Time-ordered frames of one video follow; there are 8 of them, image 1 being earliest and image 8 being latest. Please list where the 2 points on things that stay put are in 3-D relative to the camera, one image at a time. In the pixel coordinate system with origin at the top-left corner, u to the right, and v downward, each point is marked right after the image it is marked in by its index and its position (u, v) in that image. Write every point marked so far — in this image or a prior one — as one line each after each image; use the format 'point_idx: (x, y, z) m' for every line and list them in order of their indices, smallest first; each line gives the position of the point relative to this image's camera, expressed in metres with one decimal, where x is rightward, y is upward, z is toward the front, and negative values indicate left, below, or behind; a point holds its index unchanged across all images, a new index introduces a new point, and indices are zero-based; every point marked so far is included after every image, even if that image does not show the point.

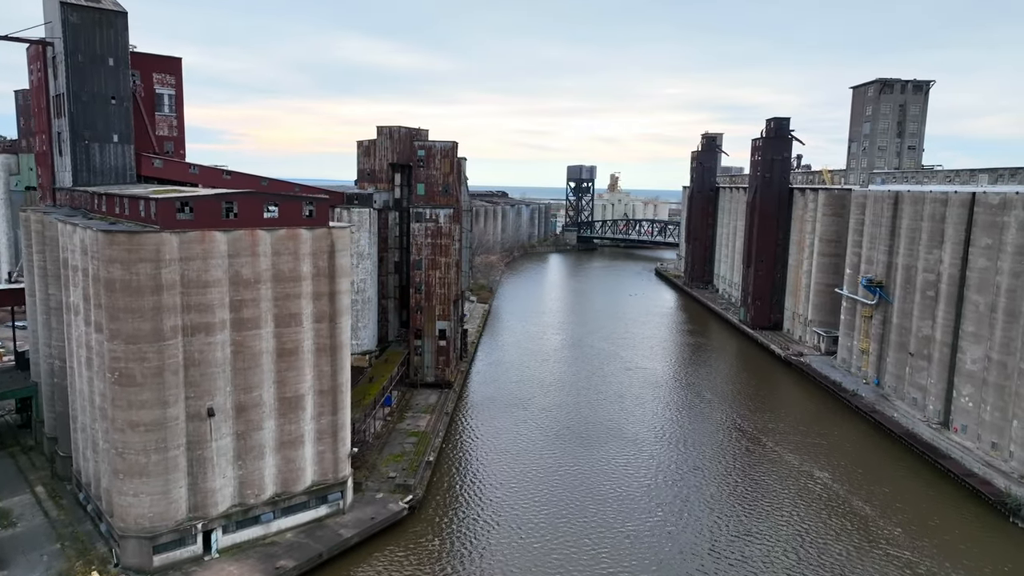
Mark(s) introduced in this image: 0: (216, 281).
0: (-5.3, +0.1, +13.2) m
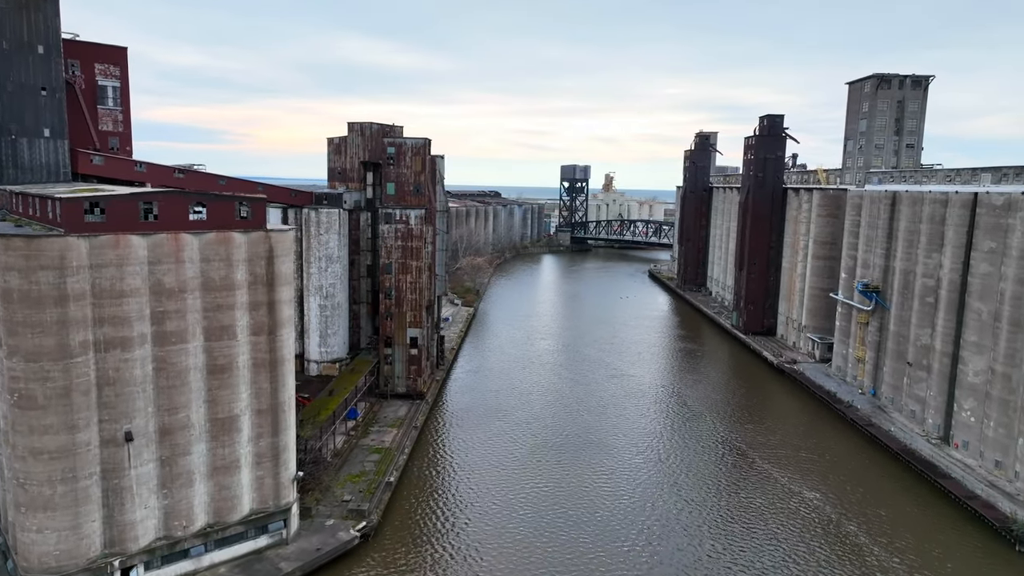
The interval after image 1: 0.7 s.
0: (-6.0, 0.0, +11.8) m
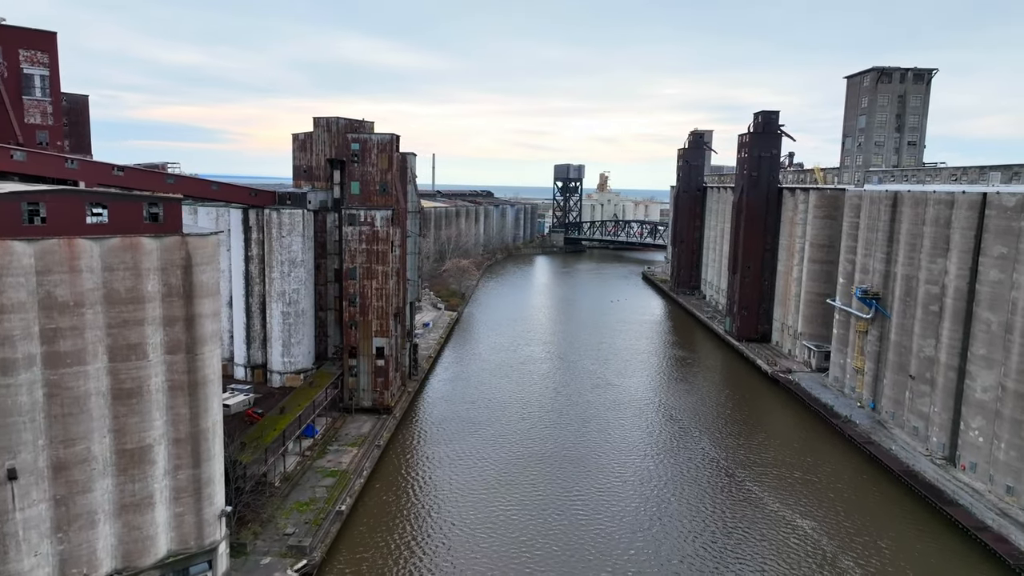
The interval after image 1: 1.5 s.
0: (-6.8, -0.2, +10.2) m
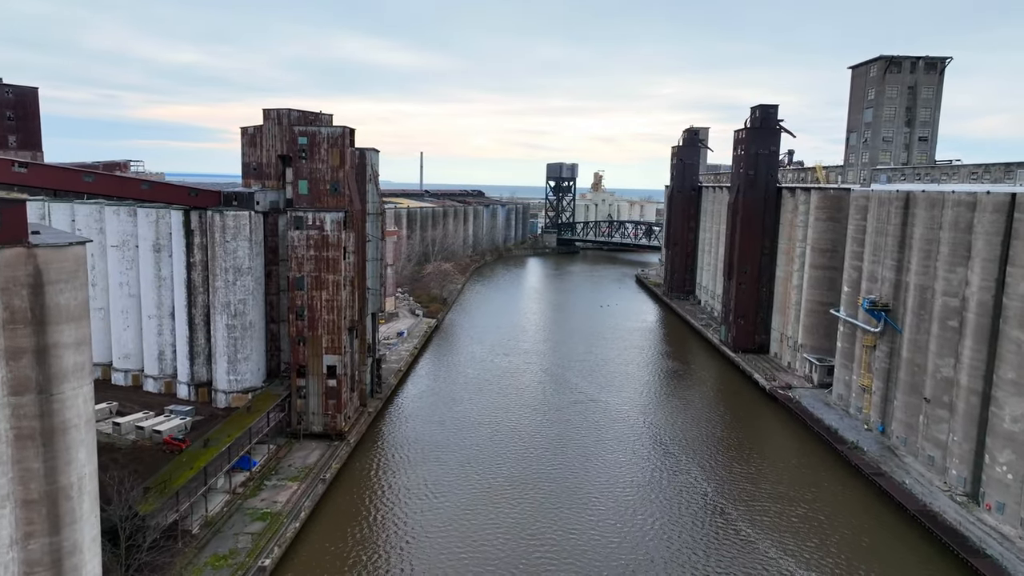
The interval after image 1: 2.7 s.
0: (-7.7, -0.5, +7.8) m
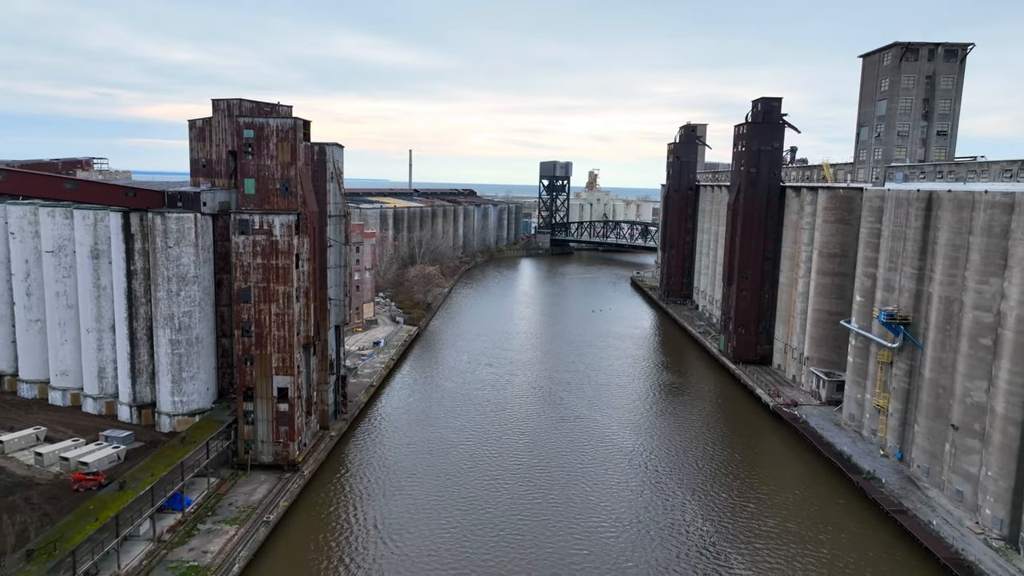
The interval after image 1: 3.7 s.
0: (-8.2, -0.9, +5.5) m
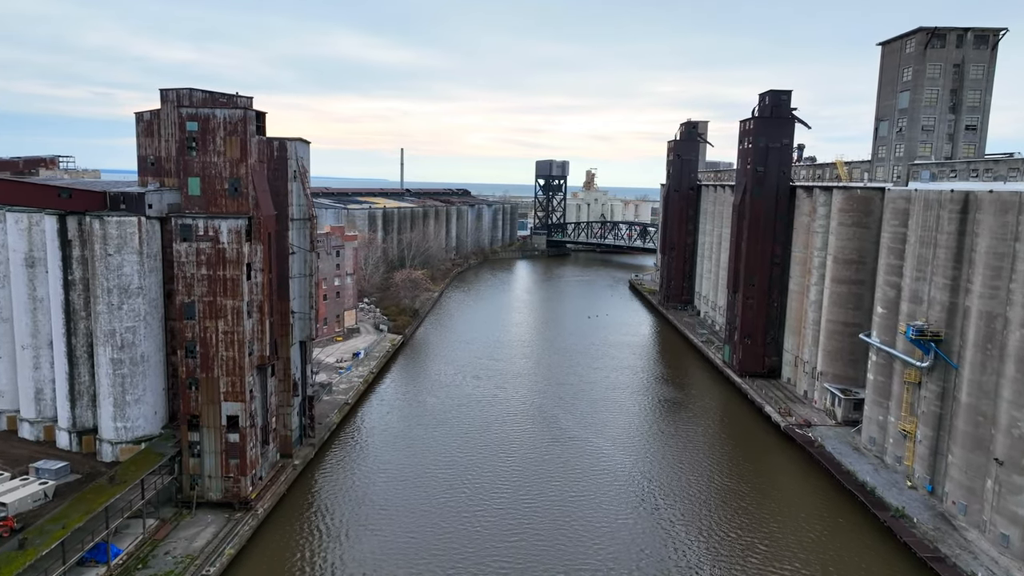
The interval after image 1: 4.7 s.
0: (-8.6, -1.2, +3.4) m
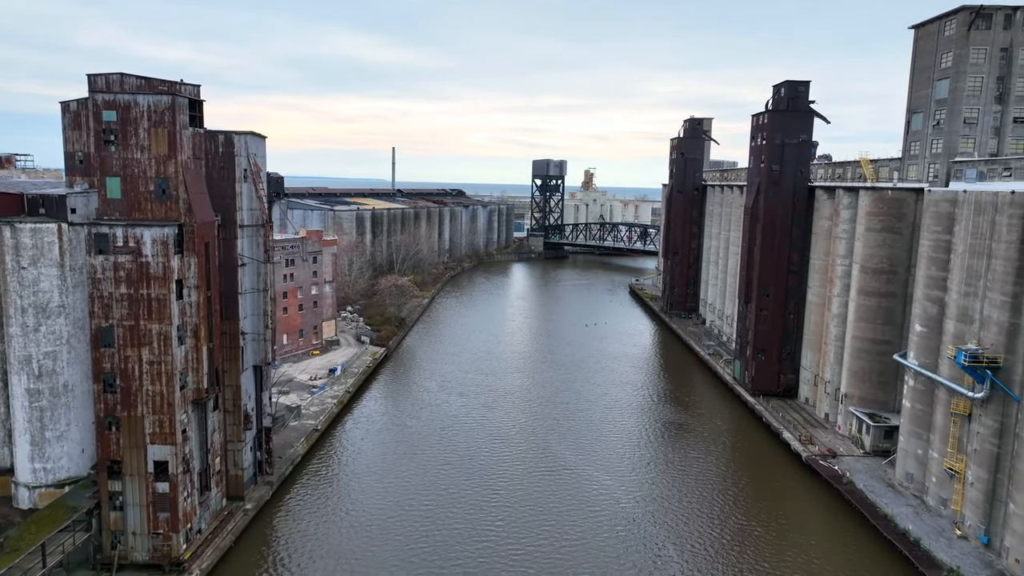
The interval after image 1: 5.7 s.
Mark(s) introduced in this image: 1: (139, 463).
0: (-8.9, -1.5, +0.9) m
1: (-6.5, -3.0, +13.0) m
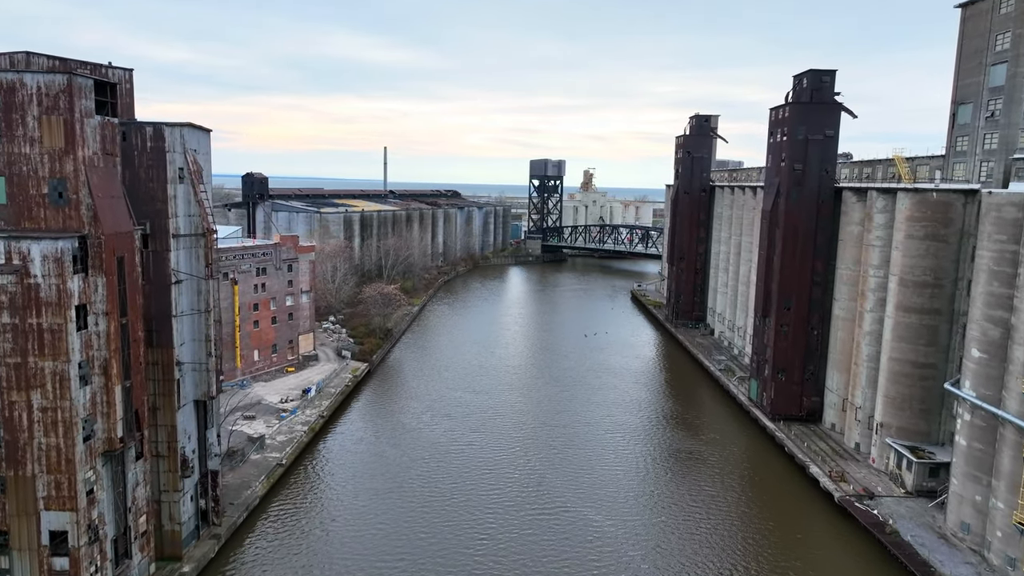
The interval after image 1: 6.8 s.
0: (-9.1, -1.9, -1.7) m
1: (-6.7, -3.4, +10.4) m
